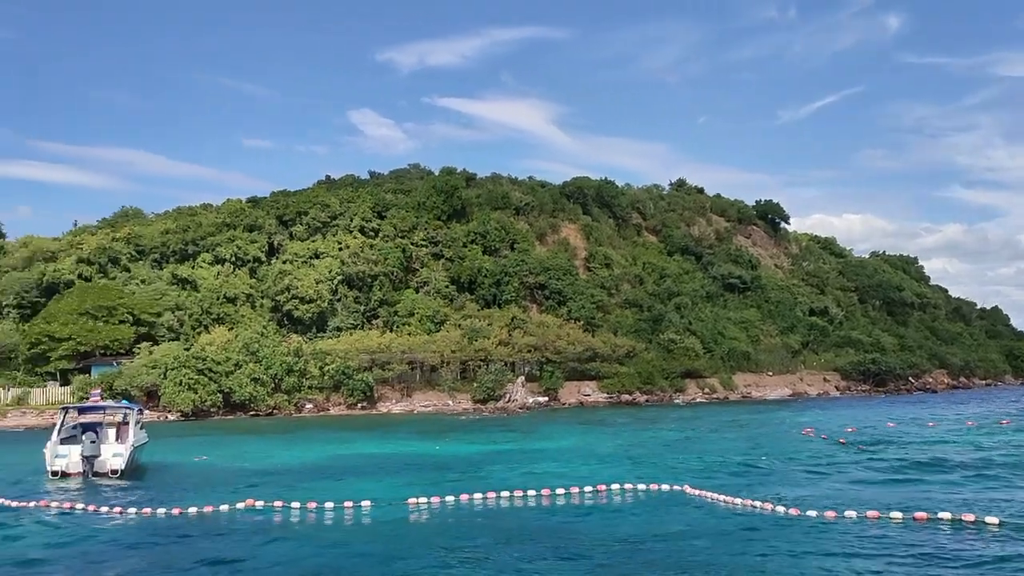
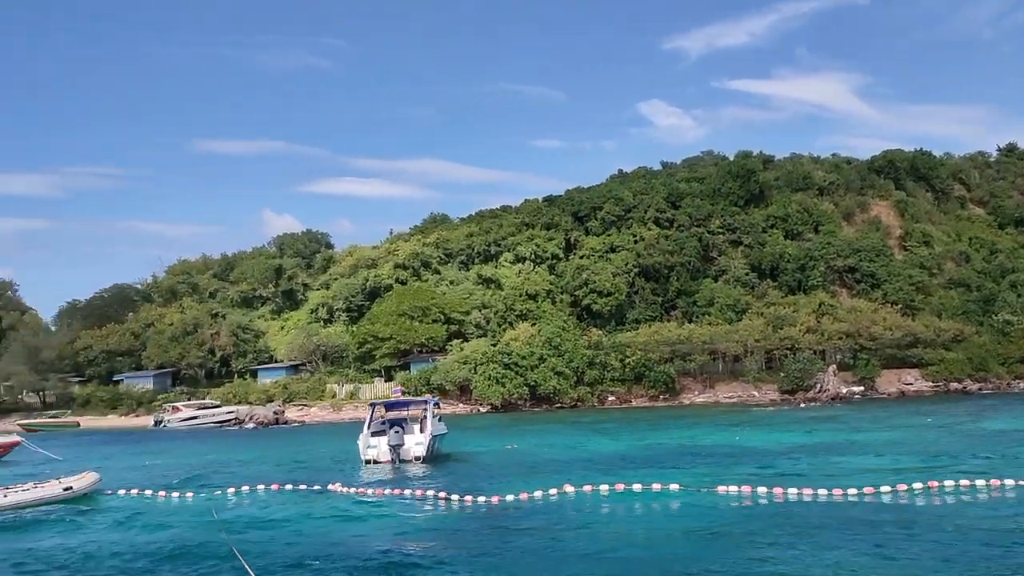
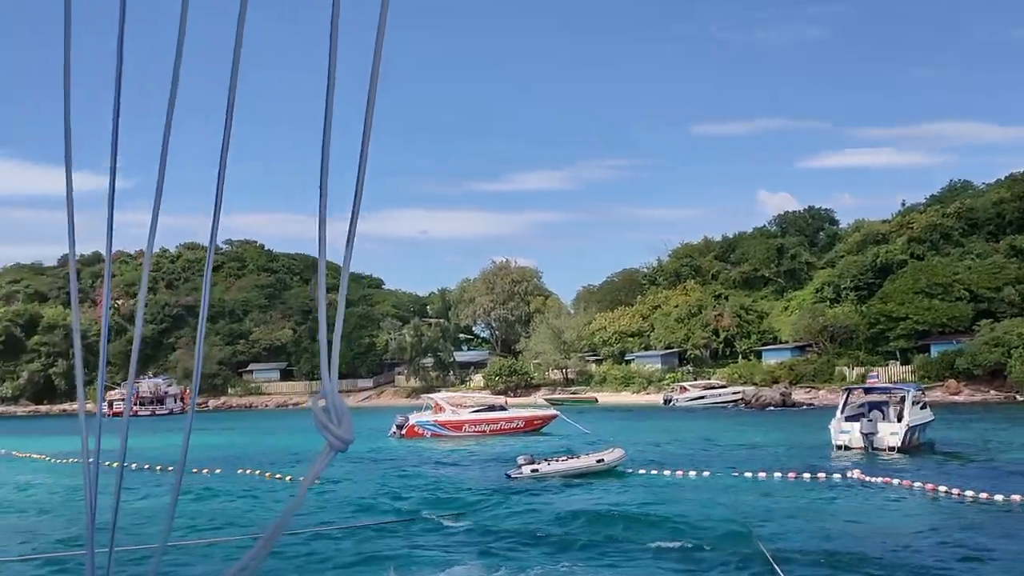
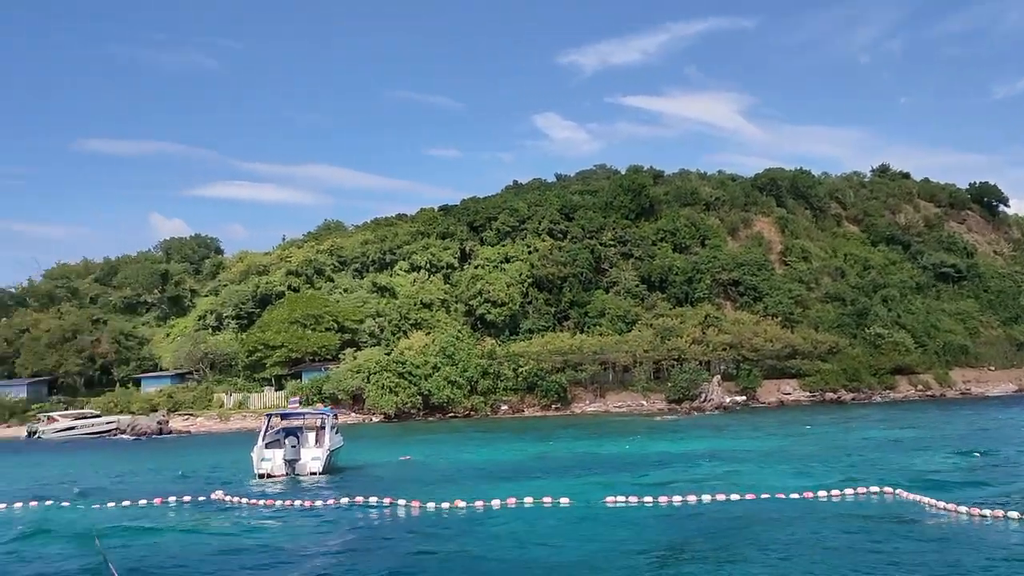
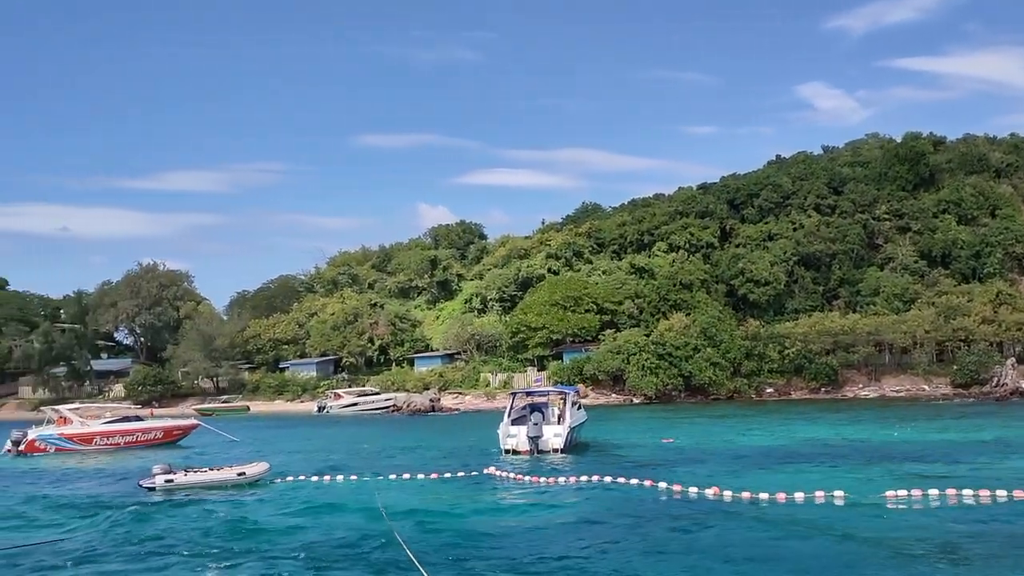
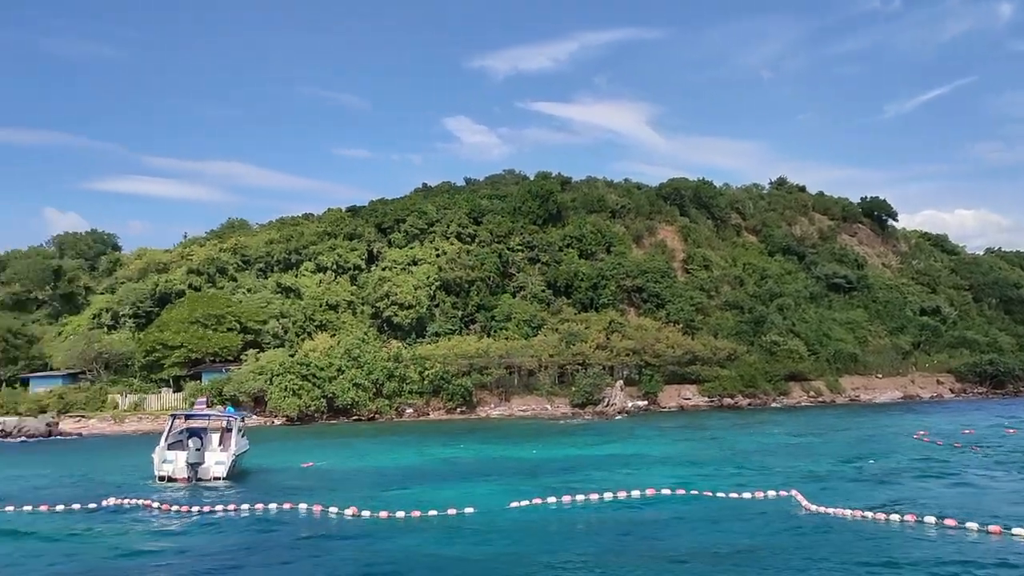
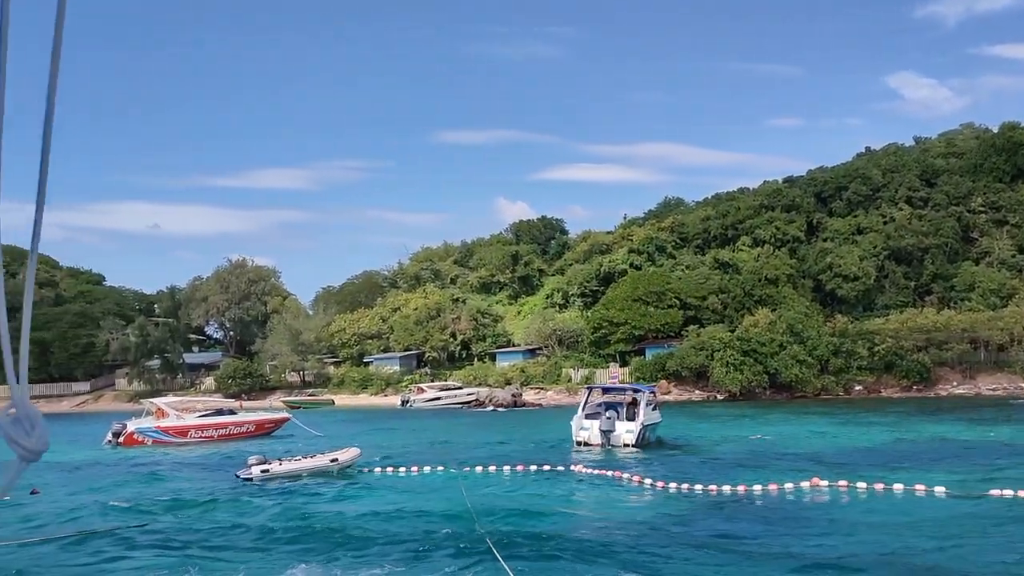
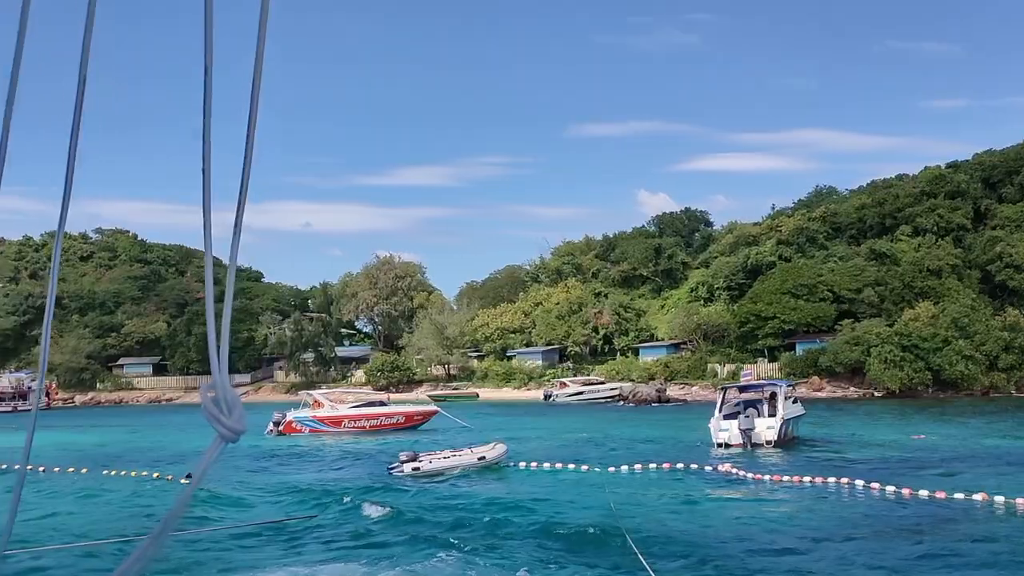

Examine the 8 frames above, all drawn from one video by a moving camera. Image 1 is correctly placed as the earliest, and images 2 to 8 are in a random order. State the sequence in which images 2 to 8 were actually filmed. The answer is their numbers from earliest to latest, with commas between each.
6, 4, 2, 5, 7, 8, 3
